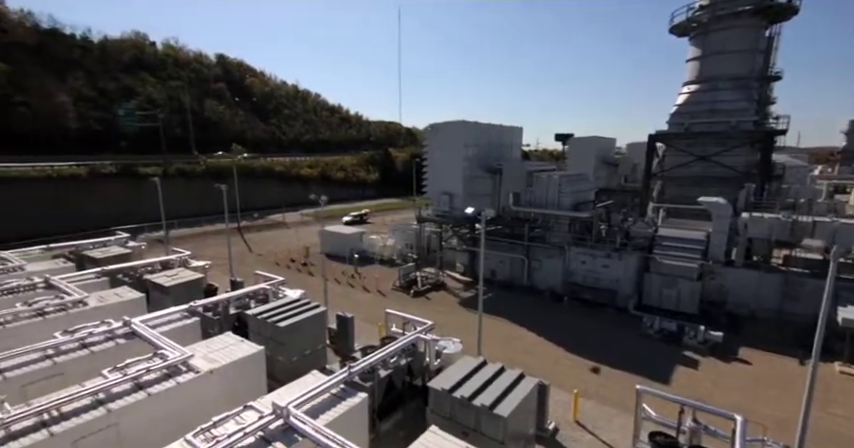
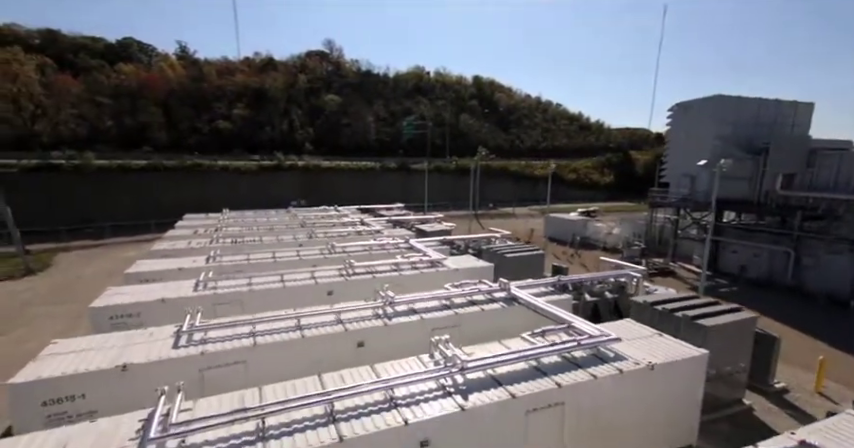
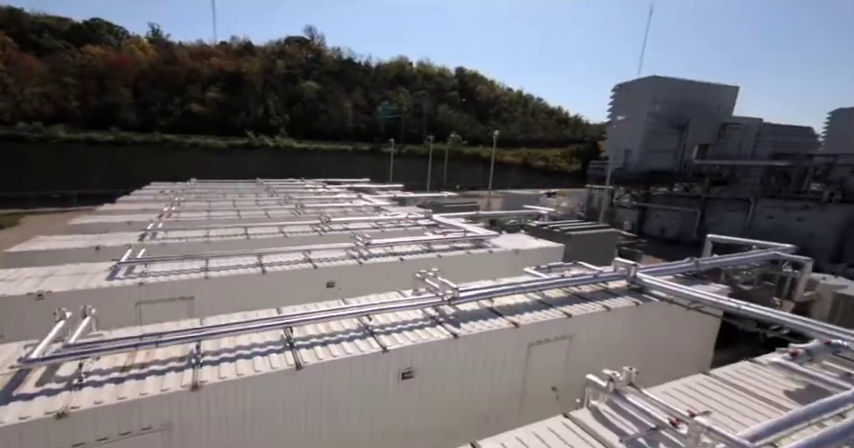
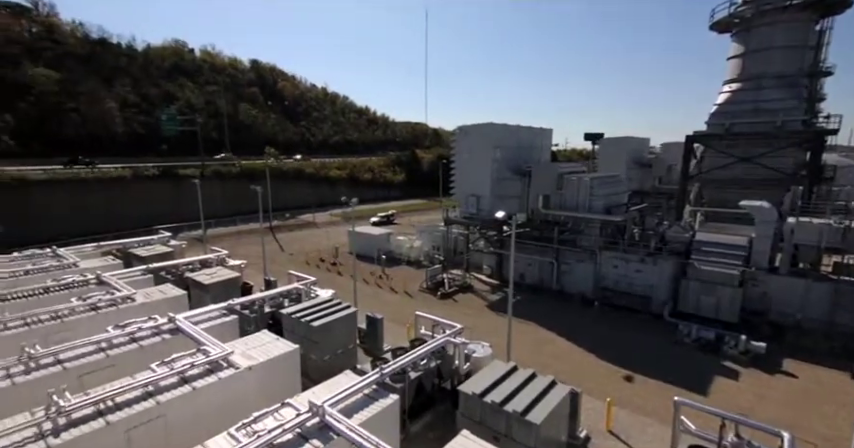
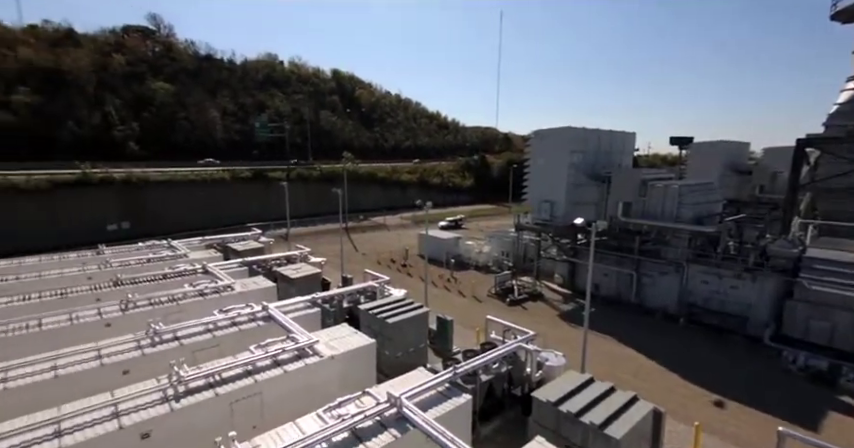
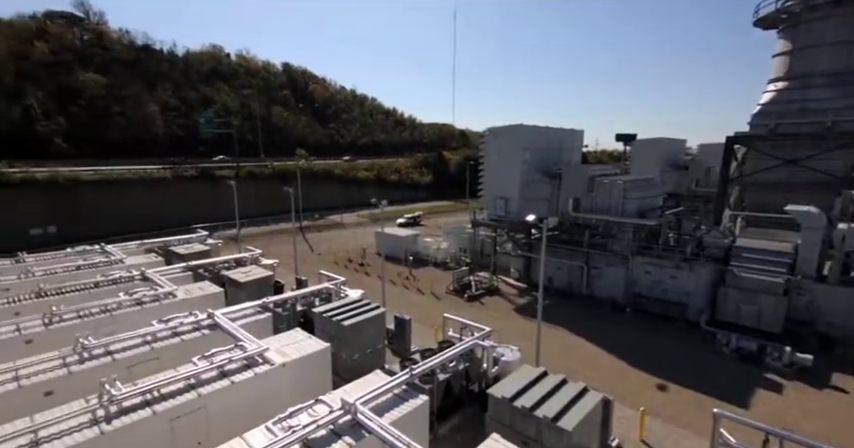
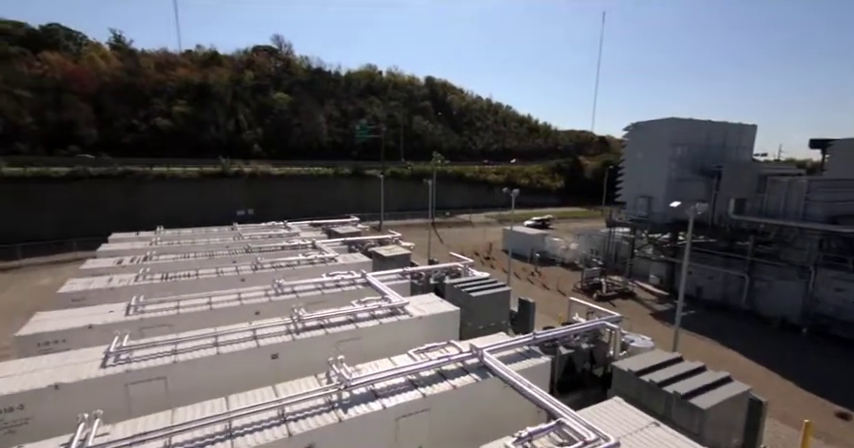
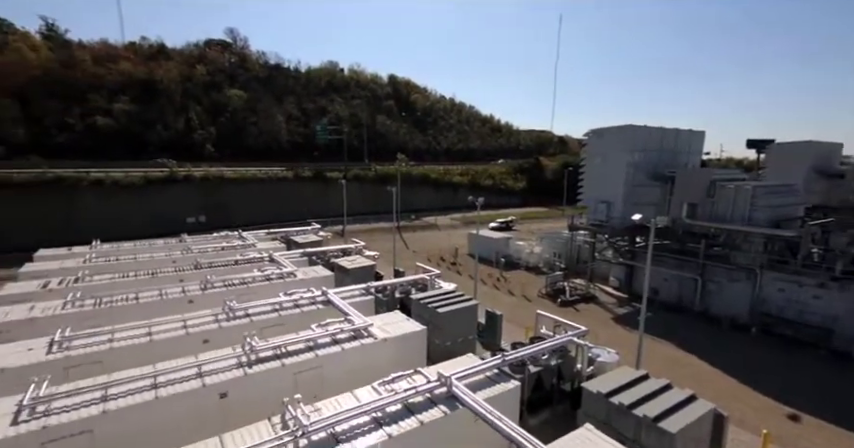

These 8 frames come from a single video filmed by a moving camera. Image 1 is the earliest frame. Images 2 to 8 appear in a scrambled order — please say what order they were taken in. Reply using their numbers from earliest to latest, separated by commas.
4, 6, 5, 8, 7, 2, 3
